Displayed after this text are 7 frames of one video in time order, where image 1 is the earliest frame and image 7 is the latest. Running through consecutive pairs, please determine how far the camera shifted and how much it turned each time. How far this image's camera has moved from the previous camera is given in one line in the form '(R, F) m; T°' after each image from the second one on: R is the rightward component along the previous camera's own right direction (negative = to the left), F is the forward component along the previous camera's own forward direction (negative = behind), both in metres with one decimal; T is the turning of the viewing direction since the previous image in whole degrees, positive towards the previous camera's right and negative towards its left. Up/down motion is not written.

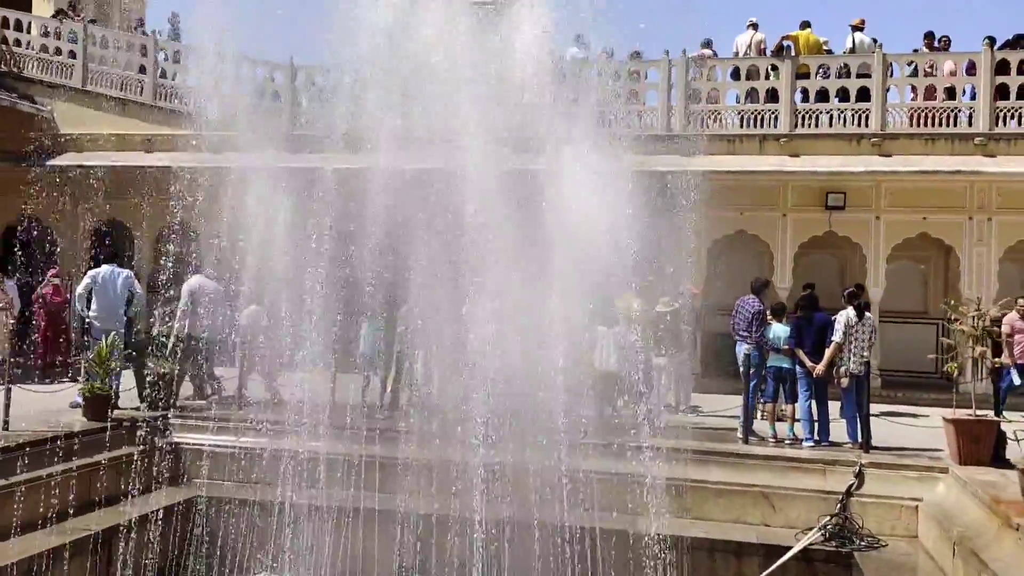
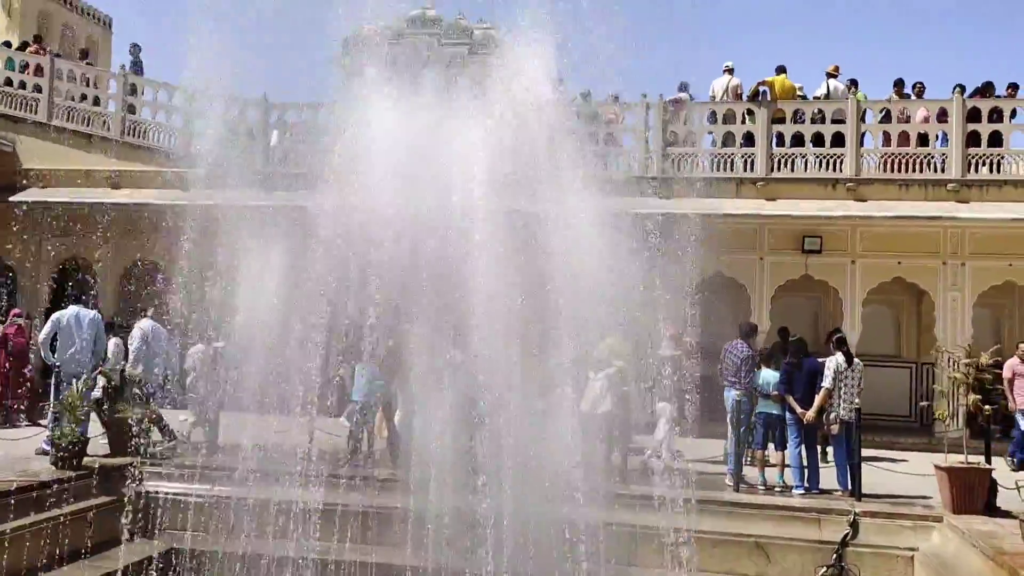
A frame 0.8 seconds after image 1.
(-0.2, +0.2) m; +2°
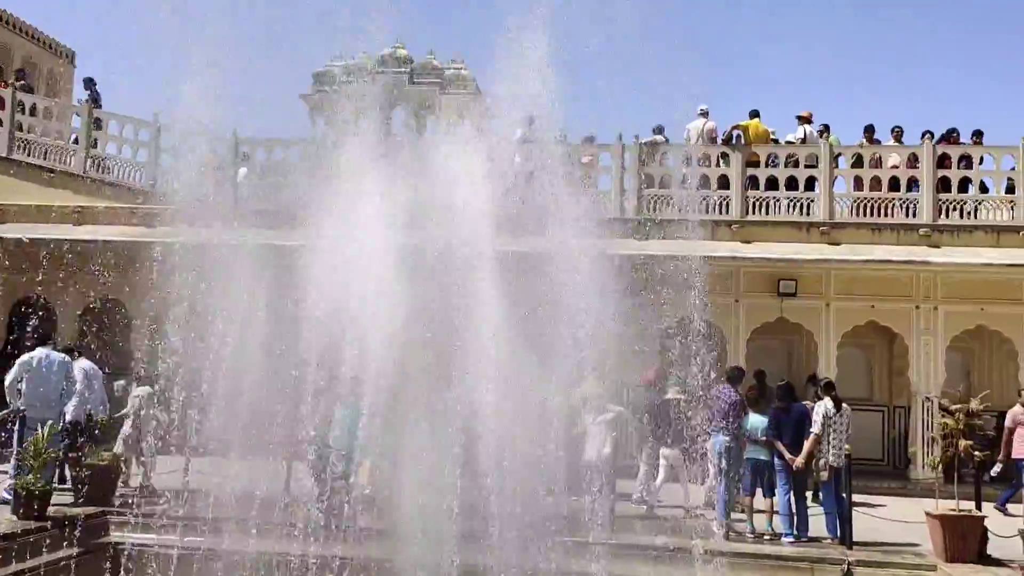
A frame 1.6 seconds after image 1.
(-0.2, +0.2) m; +3°
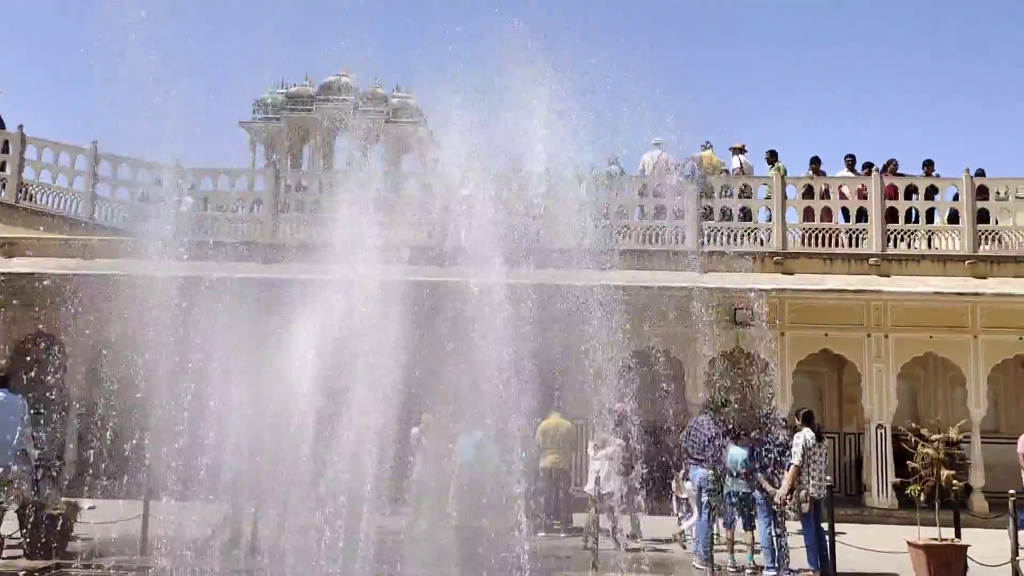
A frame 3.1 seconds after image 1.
(-0.5, +0.2) m; +5°
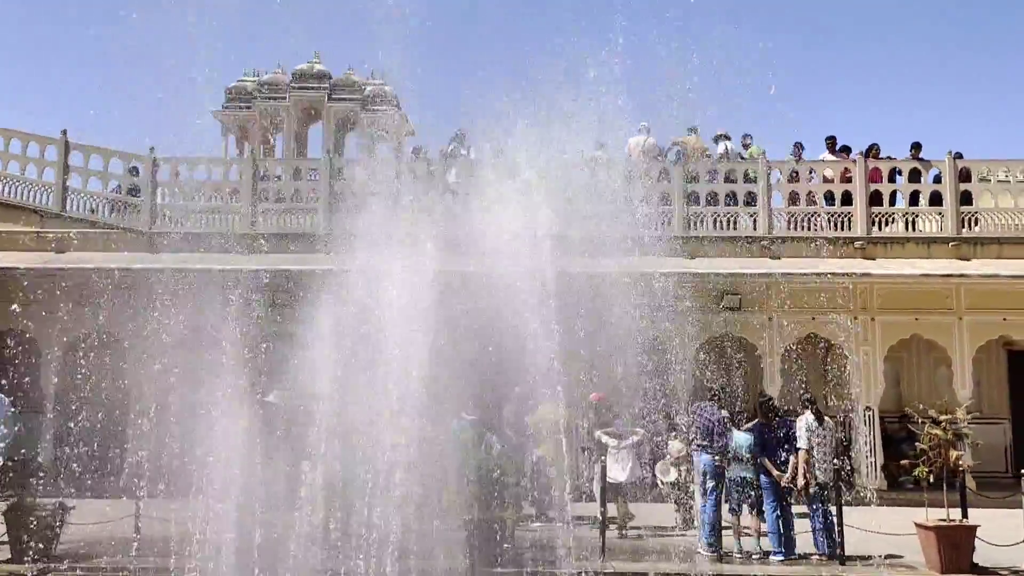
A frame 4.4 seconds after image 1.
(-0.3, +0.2) m; +2°
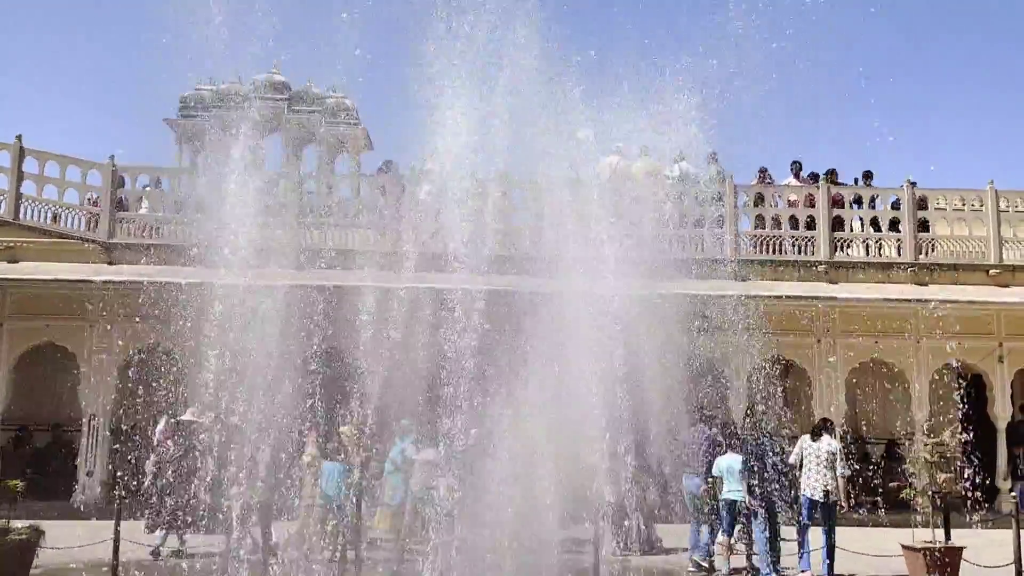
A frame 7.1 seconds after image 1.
(-0.5, +0.1) m; +4°
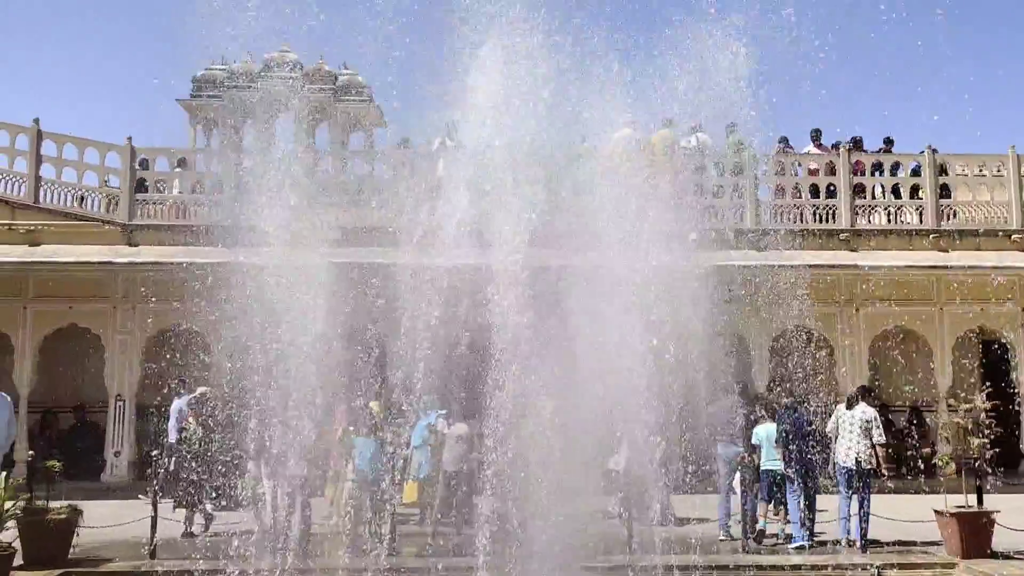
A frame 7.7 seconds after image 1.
(-0.2, 0.0) m; 0°
